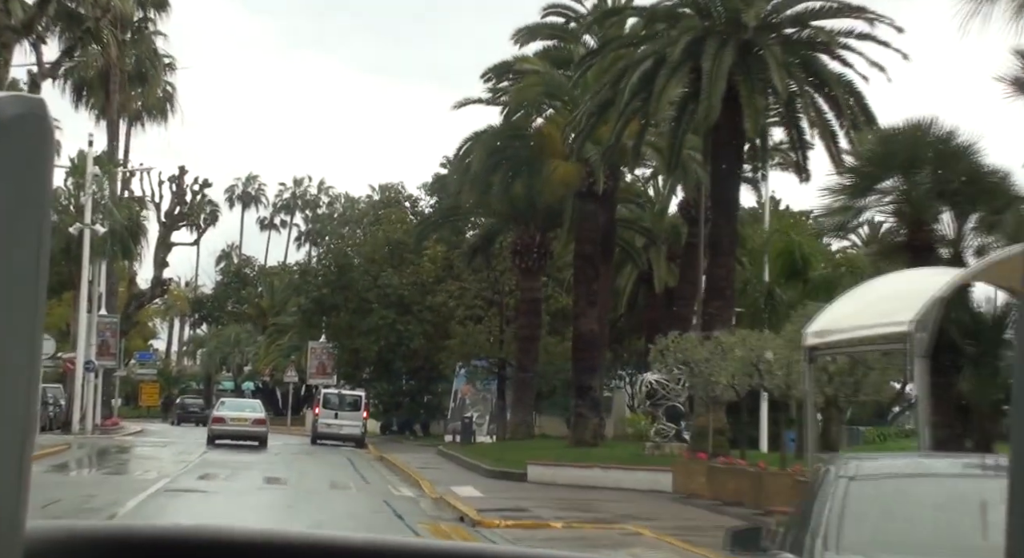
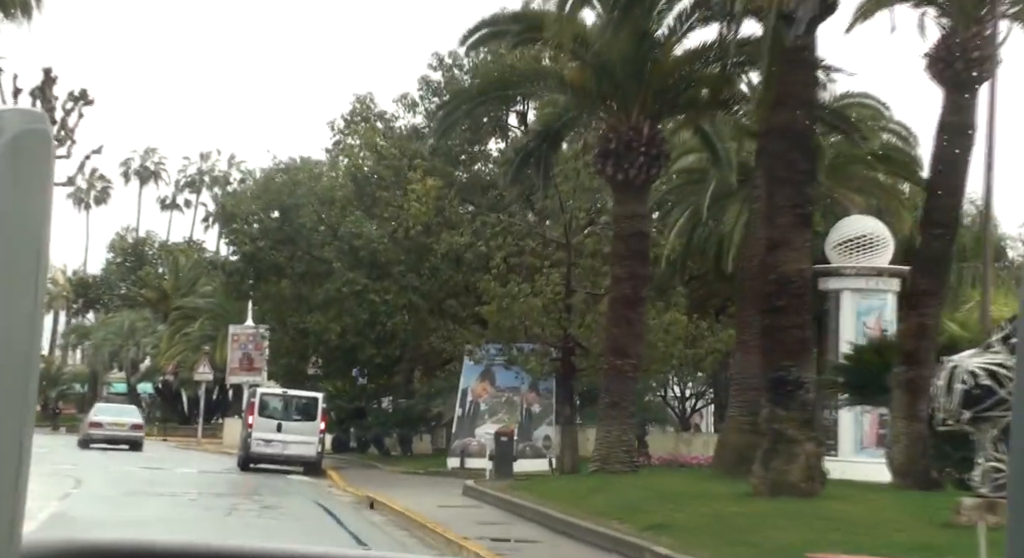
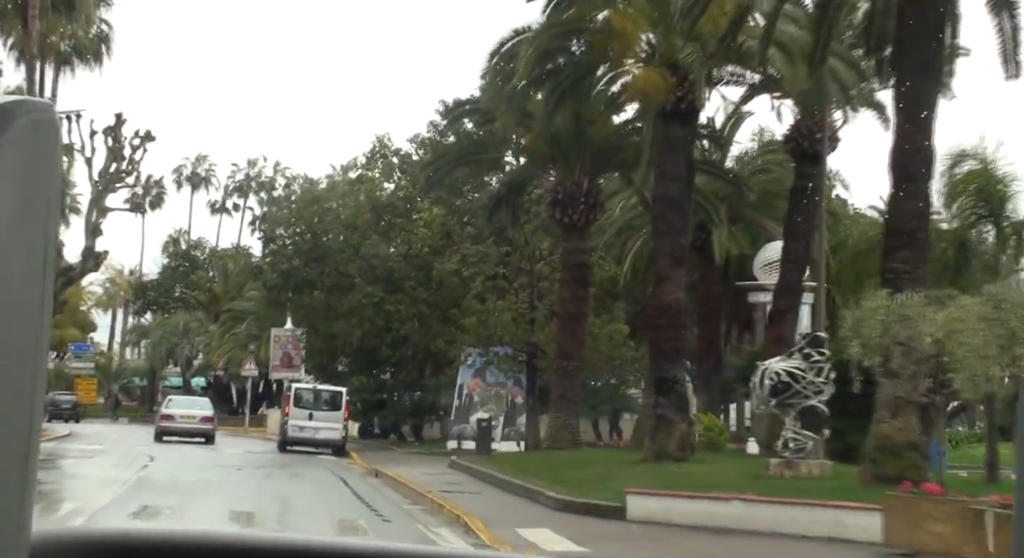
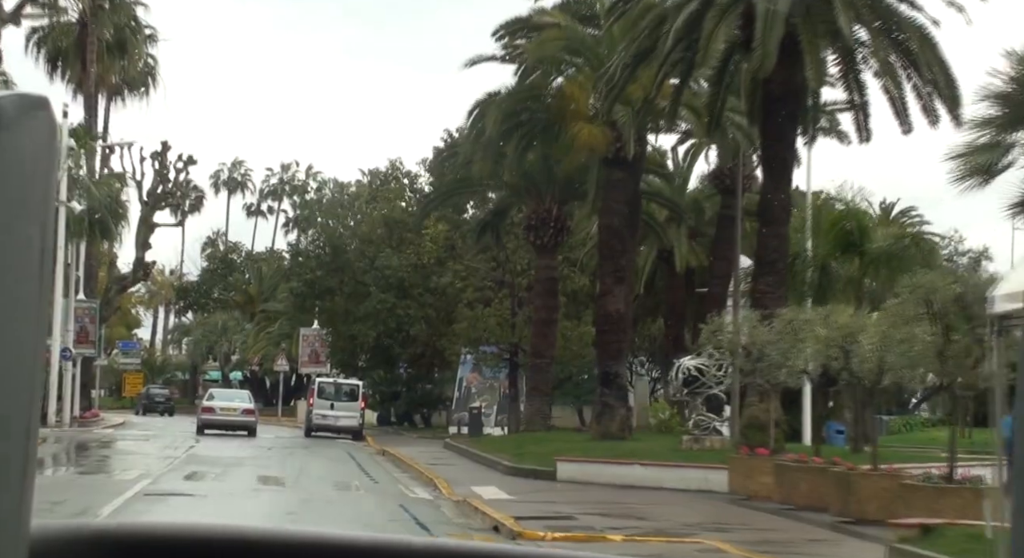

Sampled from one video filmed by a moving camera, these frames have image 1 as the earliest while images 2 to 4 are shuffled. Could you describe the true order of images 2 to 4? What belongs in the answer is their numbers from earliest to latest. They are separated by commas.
4, 3, 2
